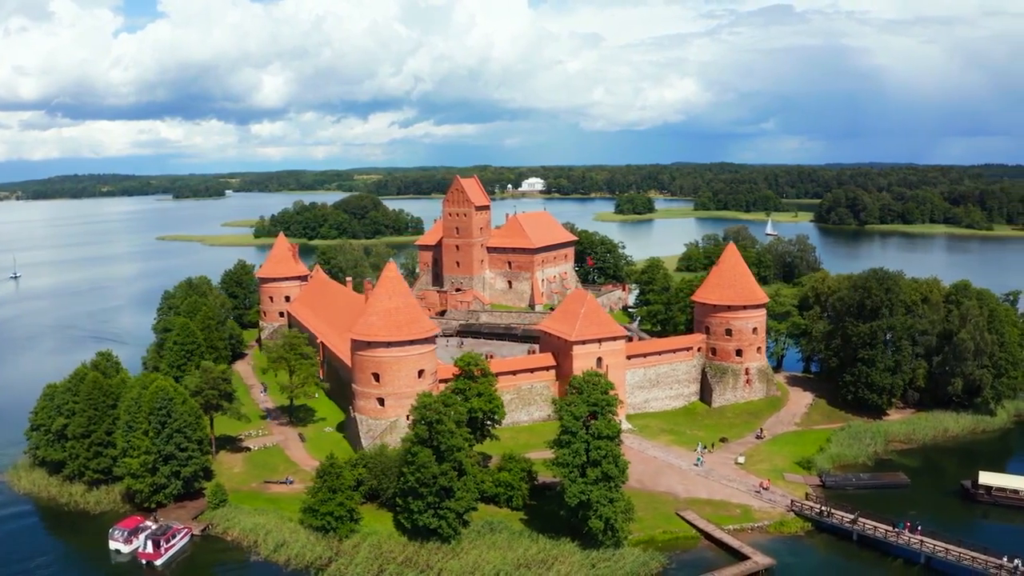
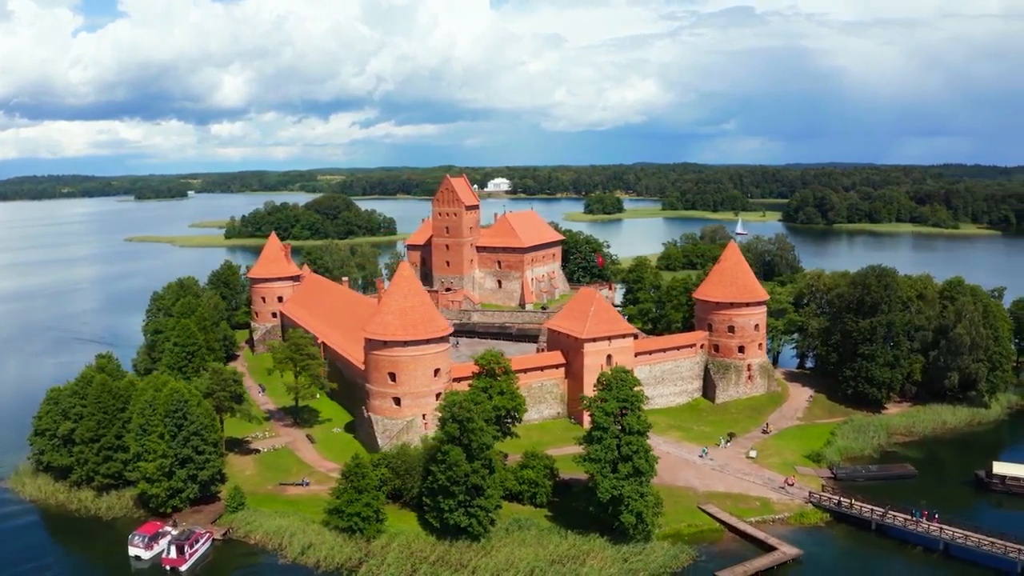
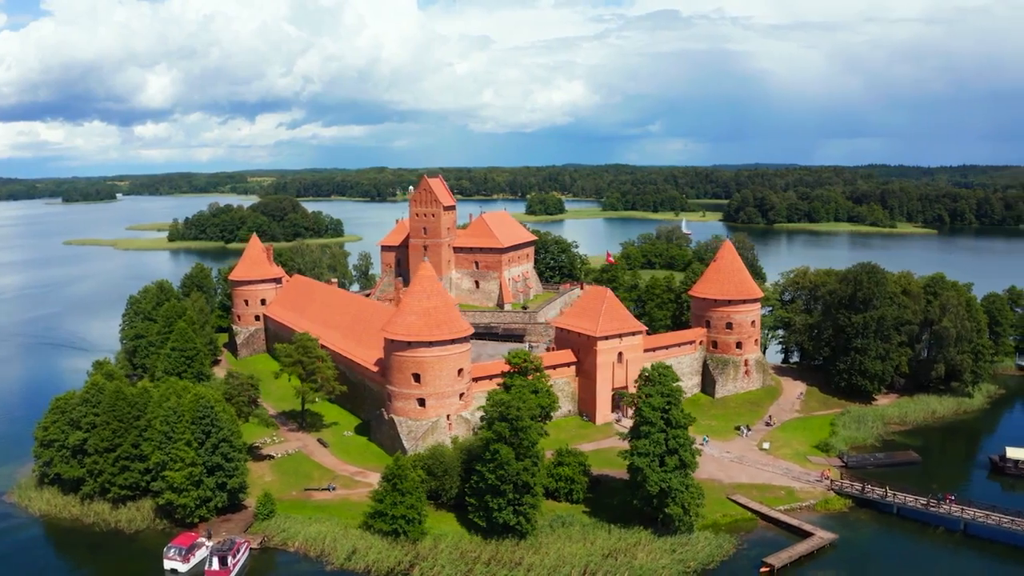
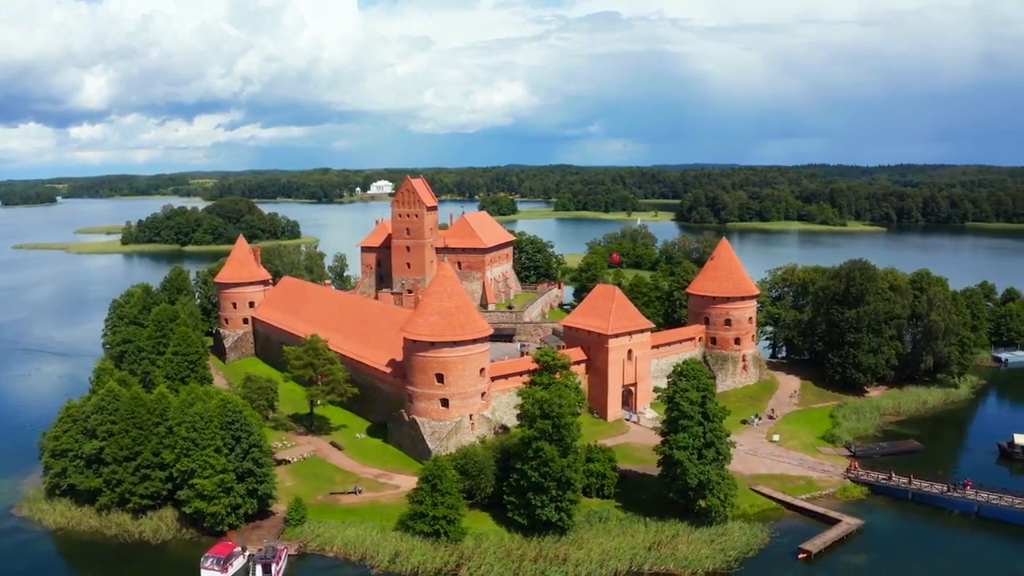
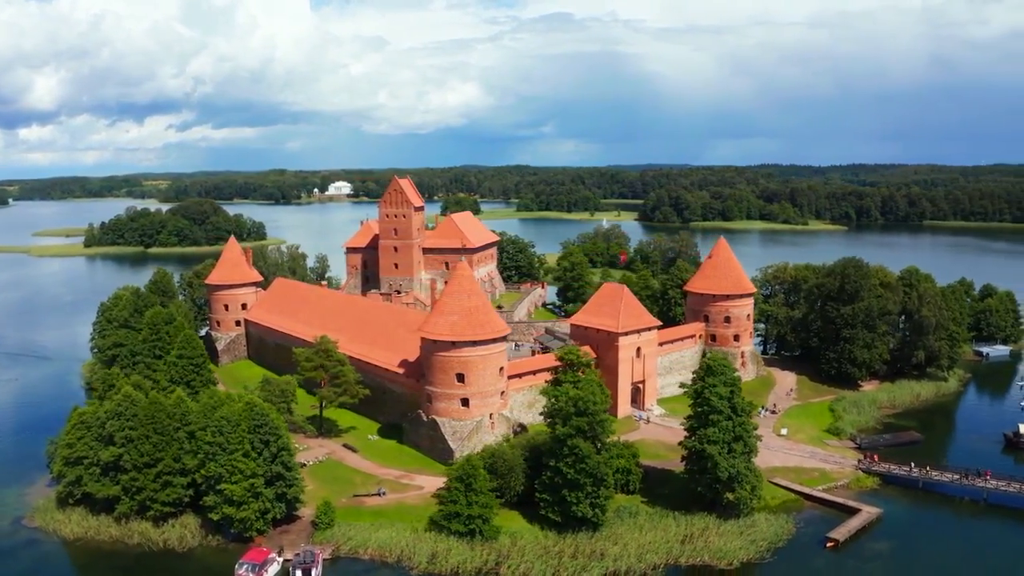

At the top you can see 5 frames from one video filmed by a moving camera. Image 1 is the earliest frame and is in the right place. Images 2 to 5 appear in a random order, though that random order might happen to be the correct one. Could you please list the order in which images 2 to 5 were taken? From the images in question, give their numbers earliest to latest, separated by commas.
2, 3, 4, 5
